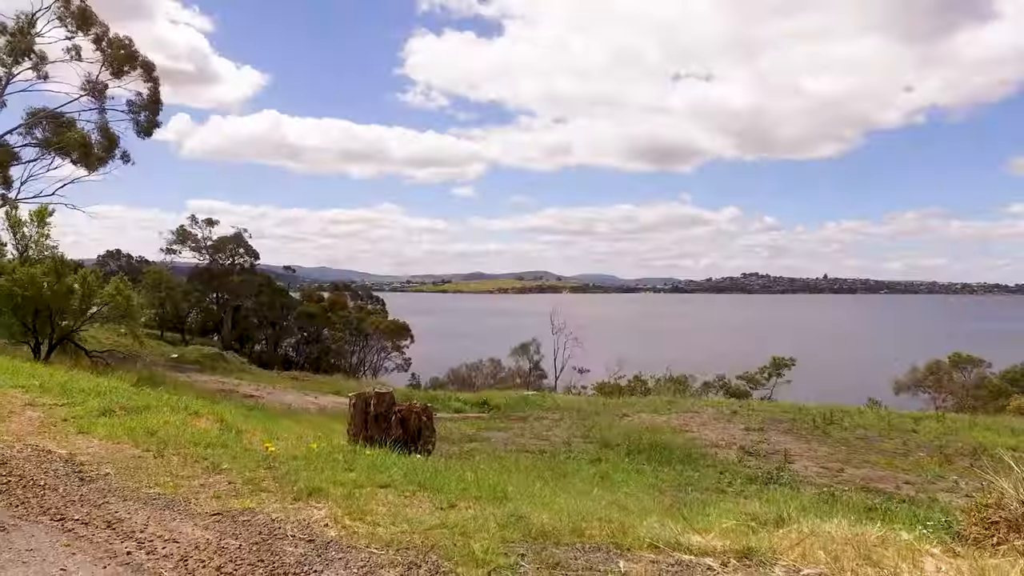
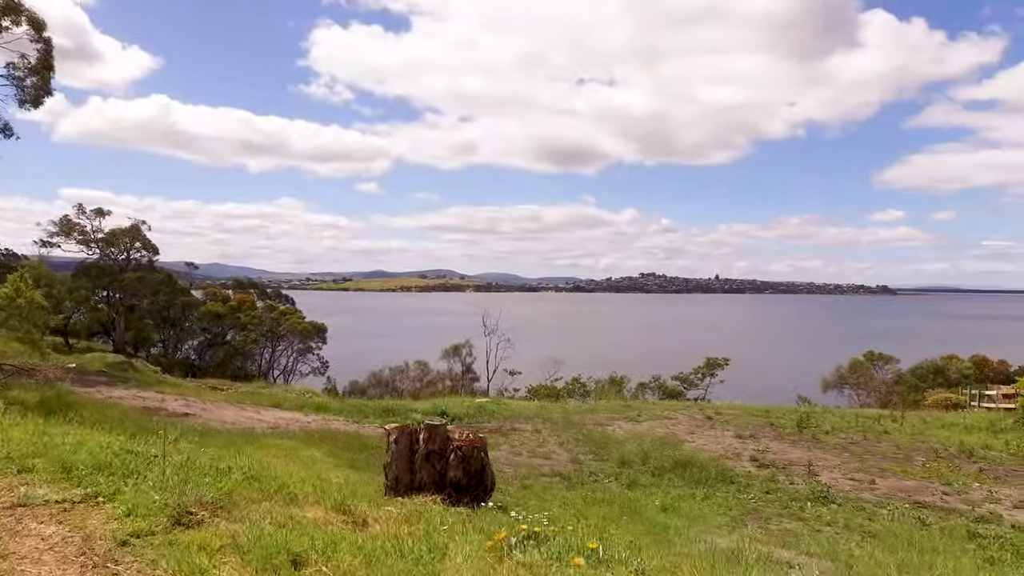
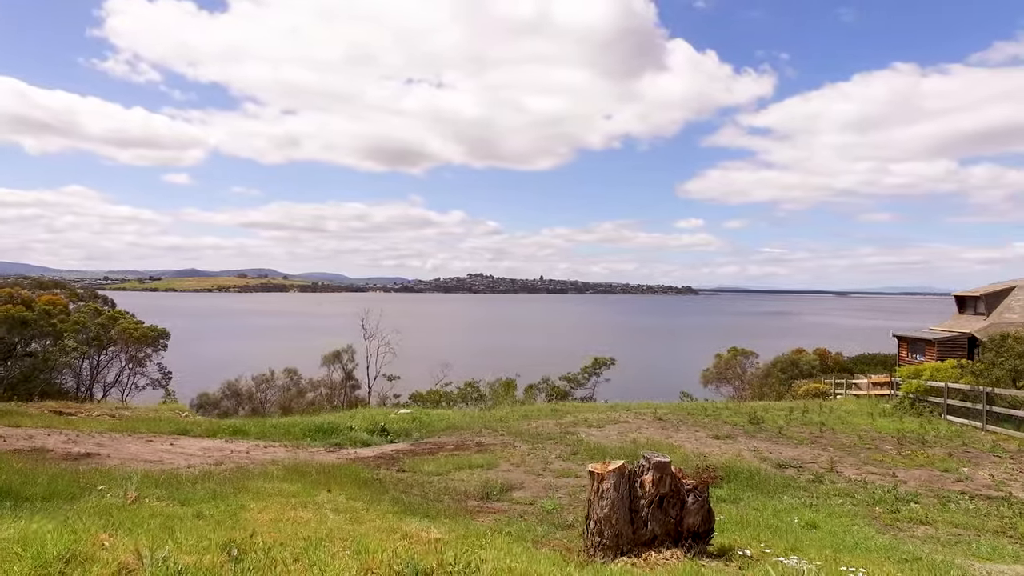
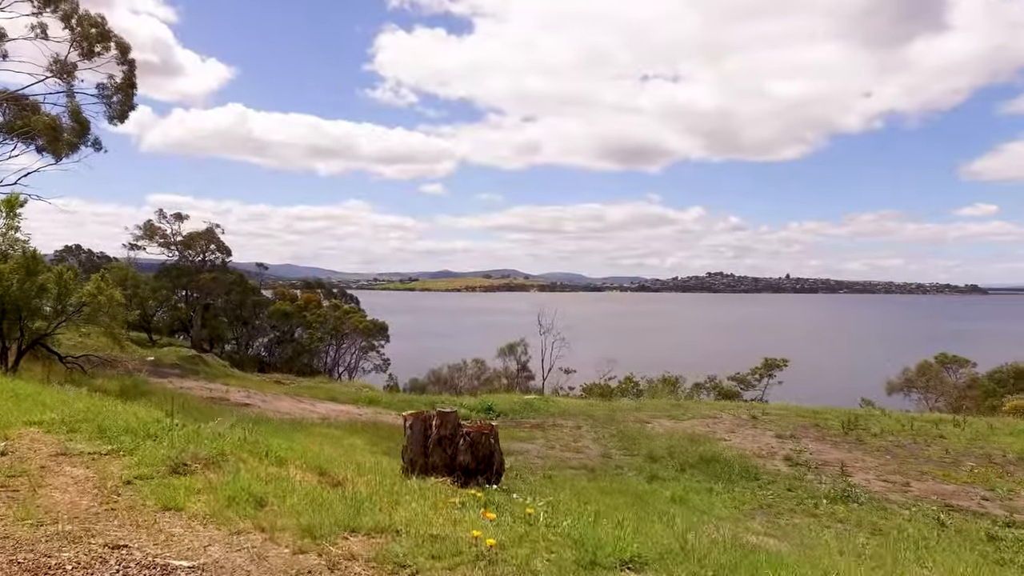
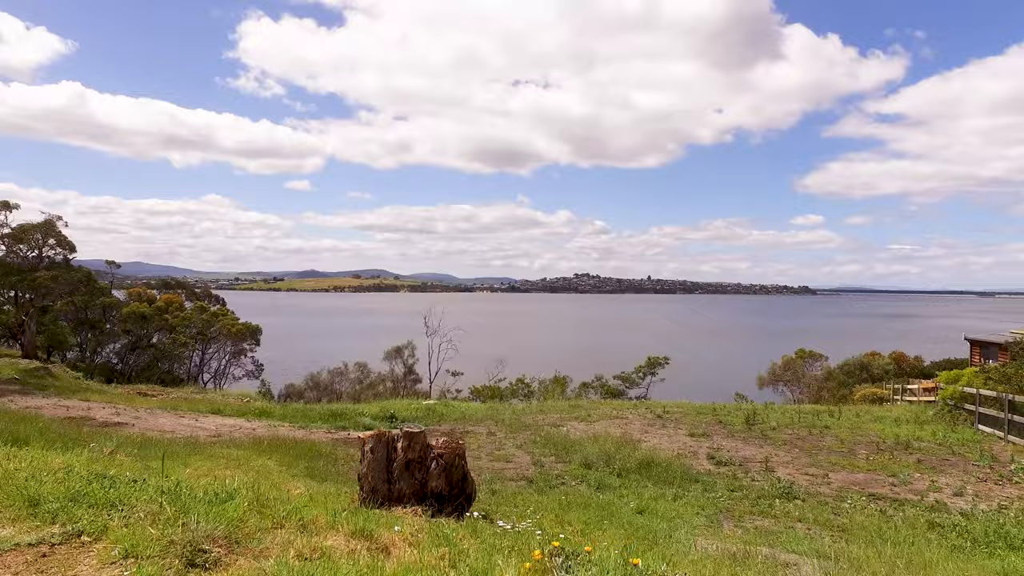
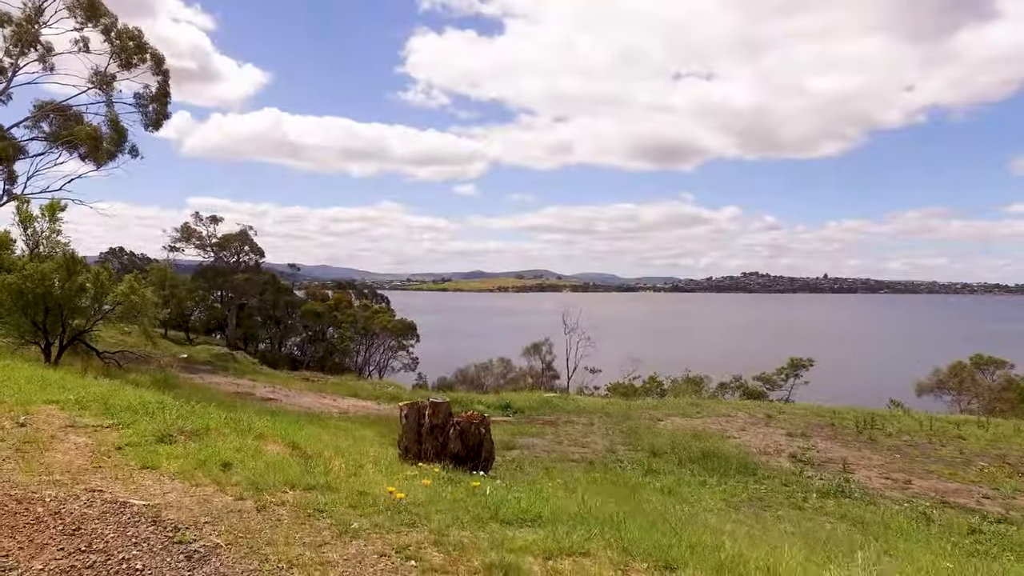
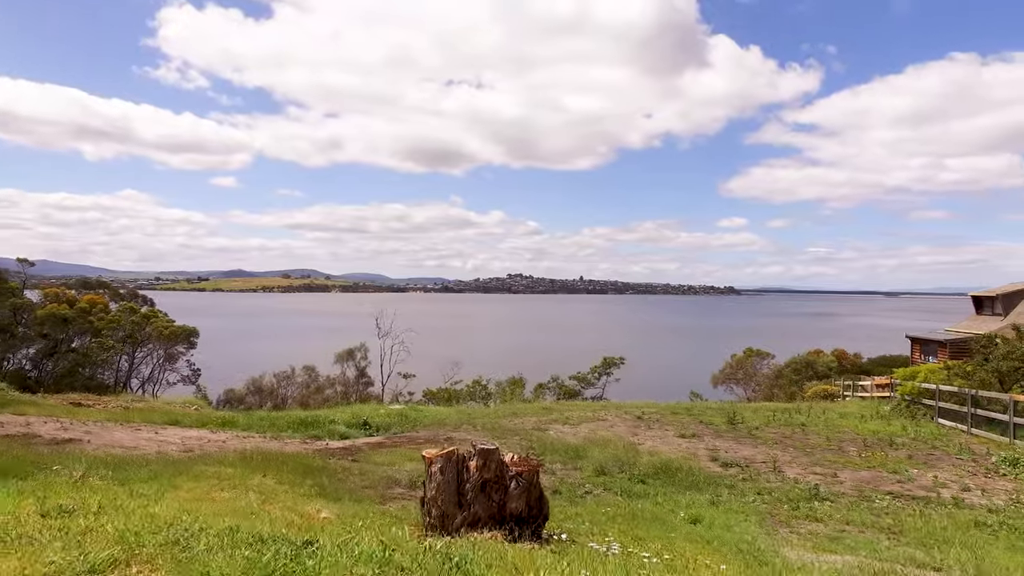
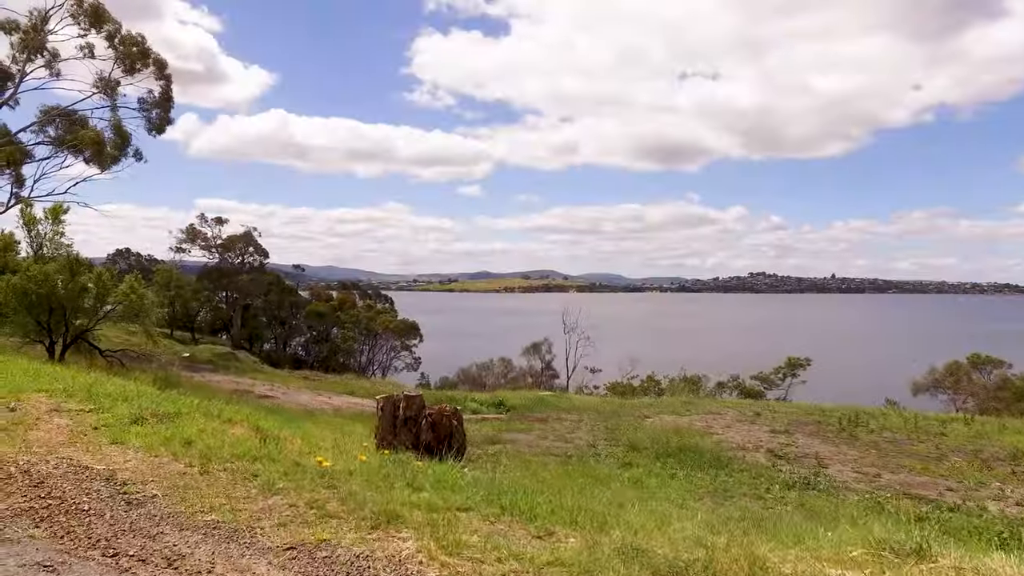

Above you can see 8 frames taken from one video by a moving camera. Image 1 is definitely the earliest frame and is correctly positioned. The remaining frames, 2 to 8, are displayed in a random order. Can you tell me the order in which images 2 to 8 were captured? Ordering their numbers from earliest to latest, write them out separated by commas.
8, 6, 4, 2, 5, 7, 3
